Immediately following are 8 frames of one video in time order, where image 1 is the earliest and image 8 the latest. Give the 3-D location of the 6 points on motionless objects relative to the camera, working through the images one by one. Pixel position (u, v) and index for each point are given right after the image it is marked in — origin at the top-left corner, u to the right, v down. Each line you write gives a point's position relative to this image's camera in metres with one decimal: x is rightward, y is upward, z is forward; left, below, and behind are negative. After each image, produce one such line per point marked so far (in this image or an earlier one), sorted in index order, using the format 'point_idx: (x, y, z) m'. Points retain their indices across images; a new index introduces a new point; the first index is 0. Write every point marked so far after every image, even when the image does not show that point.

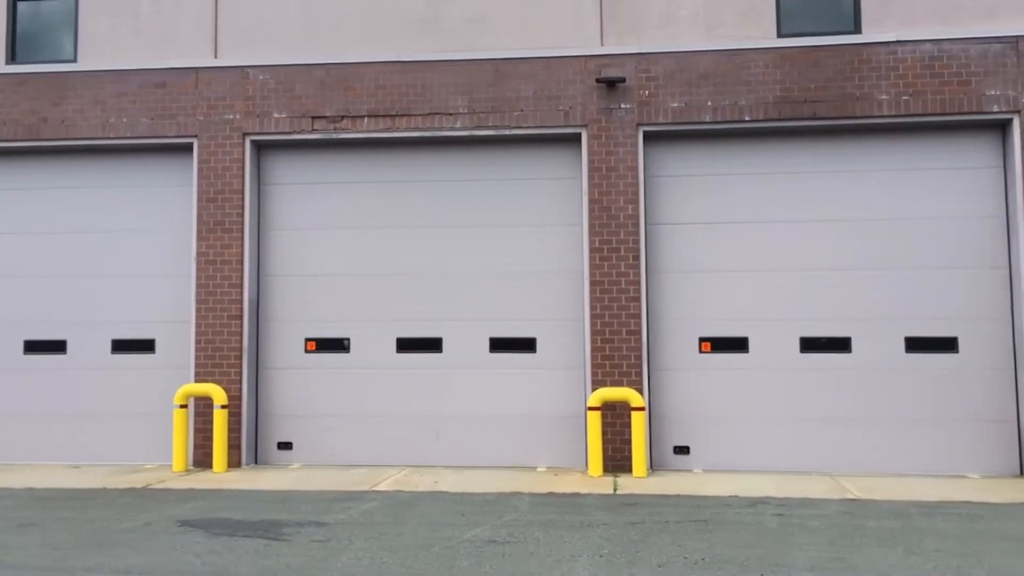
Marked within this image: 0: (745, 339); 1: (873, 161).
0: (+3.7, -0.8, +11.8) m
1: (+5.6, +2.0, +11.7) m
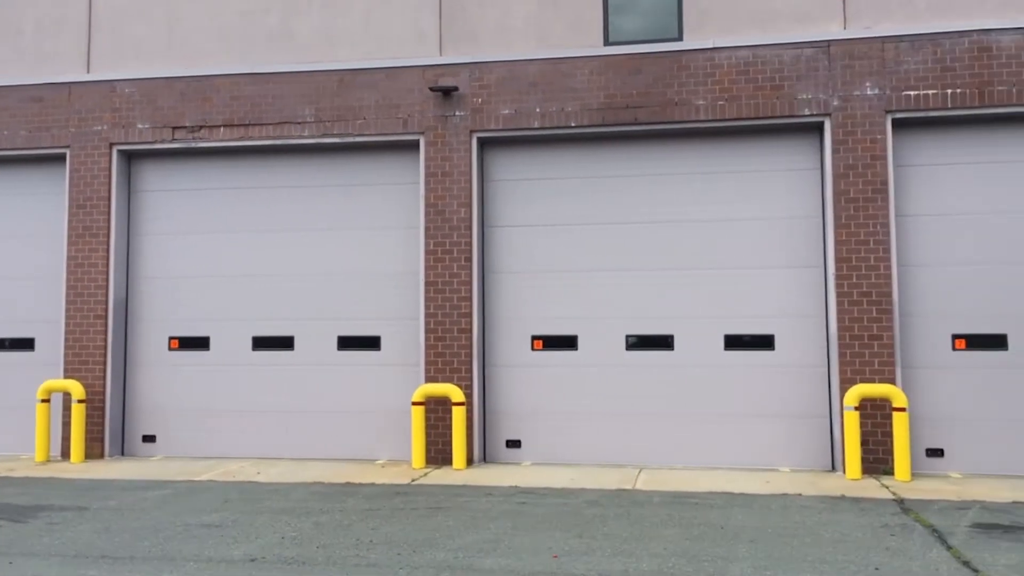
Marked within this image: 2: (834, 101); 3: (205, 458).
0: (+1.0, -0.8, +12.2) m
1: (+3.0, +2.0, +12.0) m
2: (+4.9, +2.8, +11.3) m
3: (-5.3, -2.9, +12.9) m
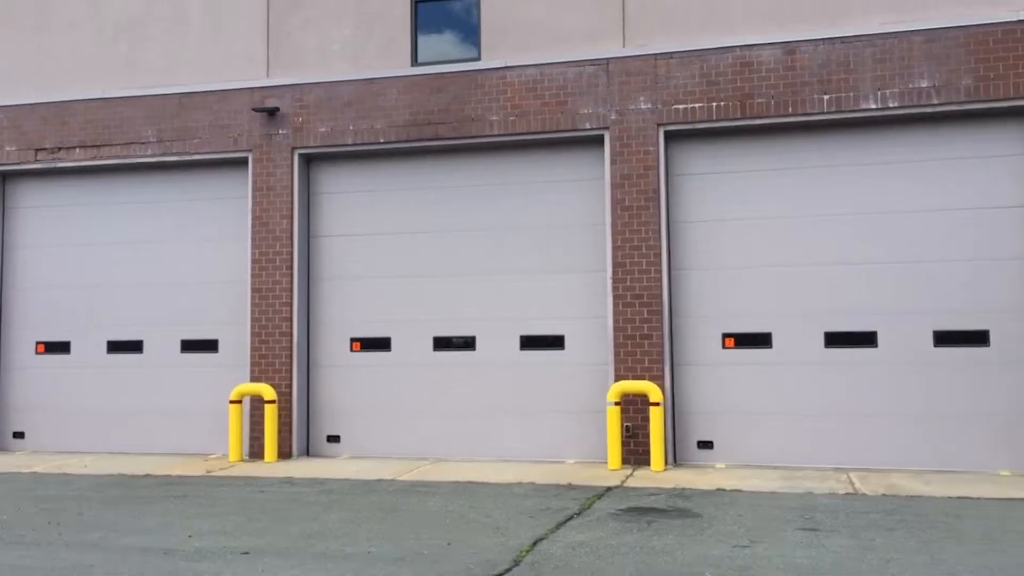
0: (-2.2, -0.9, +13.1) m
1: (-0.3, +1.9, +12.8) m
2: (+1.6, +2.8, +12.0) m
3: (-8.4, -3.1, +14.1) m
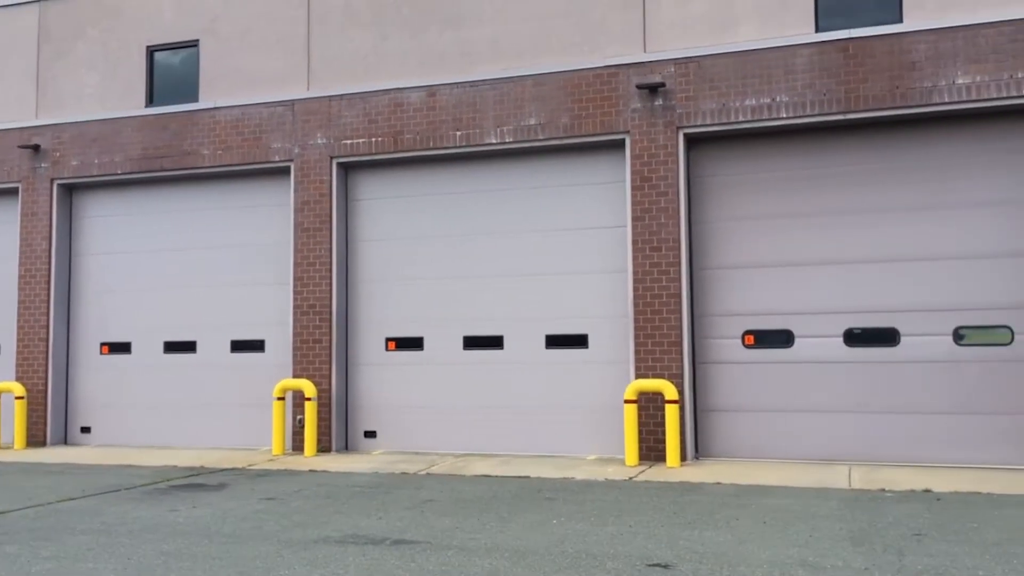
0: (-7.7, -1.1, +15.2) m
1: (-5.9, +1.7, +14.8) m
2: (-4.0, +2.6, +13.9) m
3: (-13.9, -3.4, +16.5) m
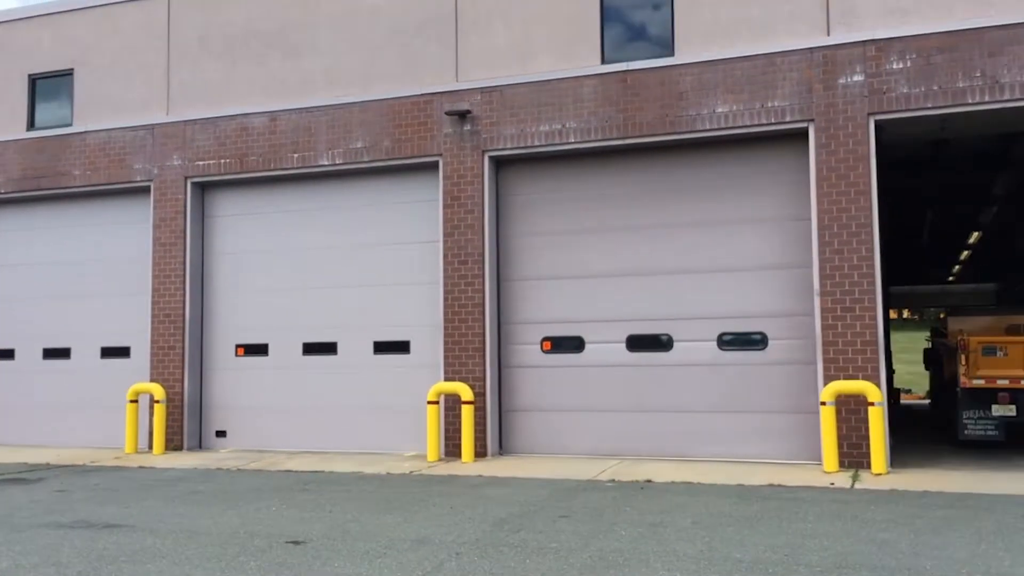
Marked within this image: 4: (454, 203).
0: (-10.9, -1.3, +16.4) m
1: (-9.0, +1.5, +15.9) m
2: (-7.2, +2.4, +15.1) m
3: (-17.1, -3.7, +17.7) m
4: (-1.0, +1.5, +13.1) m
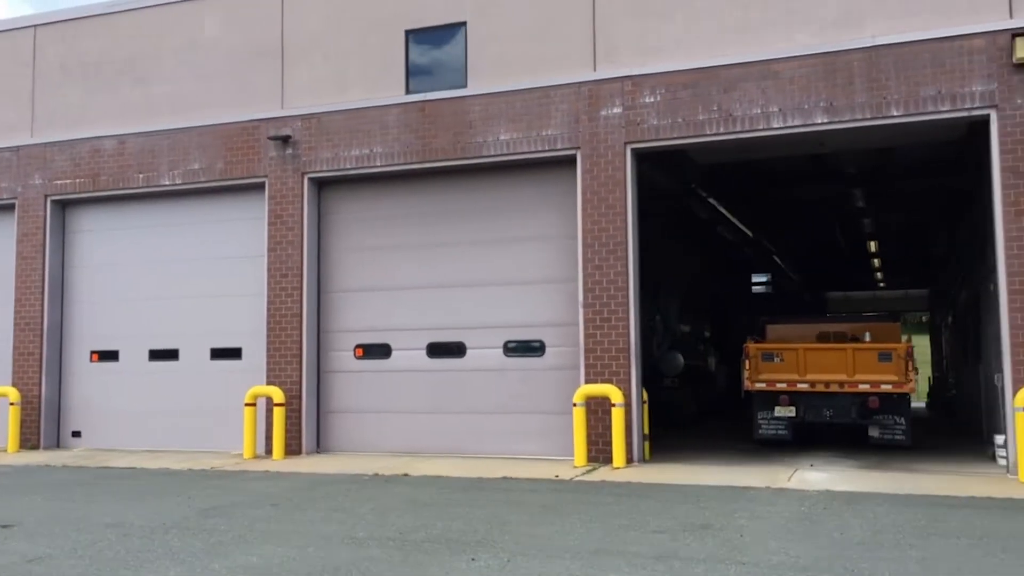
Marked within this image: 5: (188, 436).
0: (-14.4, -1.6, +17.5) m
1: (-12.5, +1.3, +17.1) m
2: (-10.7, +2.1, +16.2) m
3: (-20.6, -3.9, +18.7) m
4: (-4.5, +1.3, +14.3) m
5: (-6.5, -3.0, +15.0) m
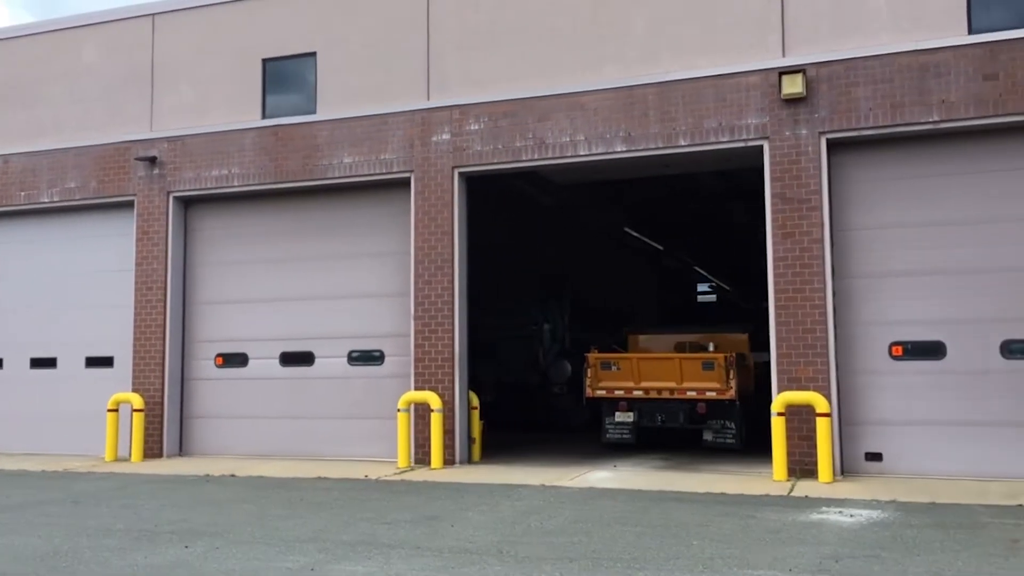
0: (-17.4, -1.8, +18.2) m
1: (-15.5, +1.0, +17.8) m
2: (-13.7, +1.9, +17.0) m
3: (-23.6, -4.1, +19.4) m
4: (-7.5, +1.0, +15.2) m
5: (-9.5, -3.2, +15.9) m
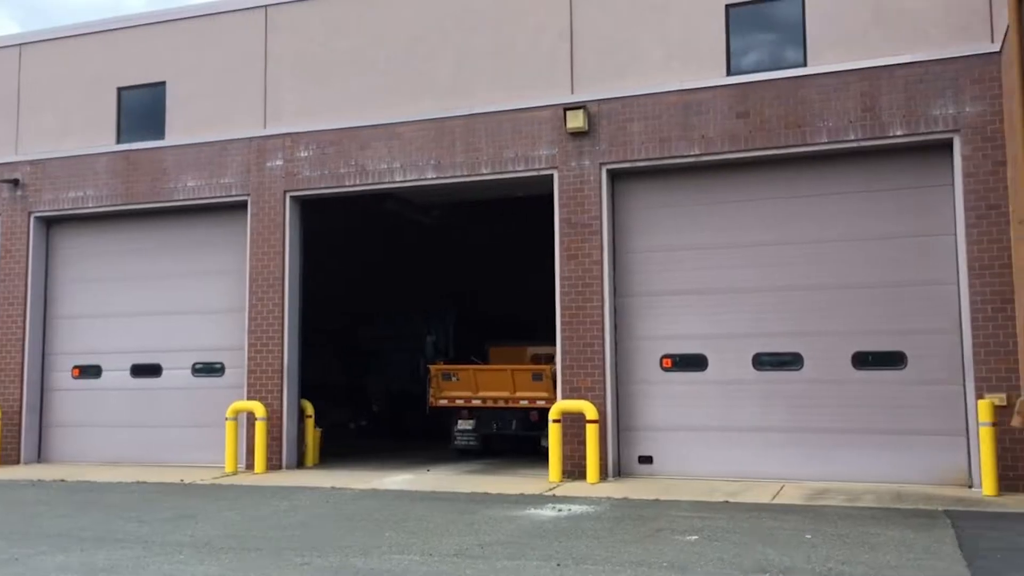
0: (-20.8, -2.2, +18.7) m
1: (-19.0, +0.7, +18.4) m
2: (-17.1, +1.5, +17.7) m
3: (-27.0, -4.5, +19.7) m
4: (-10.8, +0.7, +16.0) m
5: (-12.9, -3.6, +16.6) m
